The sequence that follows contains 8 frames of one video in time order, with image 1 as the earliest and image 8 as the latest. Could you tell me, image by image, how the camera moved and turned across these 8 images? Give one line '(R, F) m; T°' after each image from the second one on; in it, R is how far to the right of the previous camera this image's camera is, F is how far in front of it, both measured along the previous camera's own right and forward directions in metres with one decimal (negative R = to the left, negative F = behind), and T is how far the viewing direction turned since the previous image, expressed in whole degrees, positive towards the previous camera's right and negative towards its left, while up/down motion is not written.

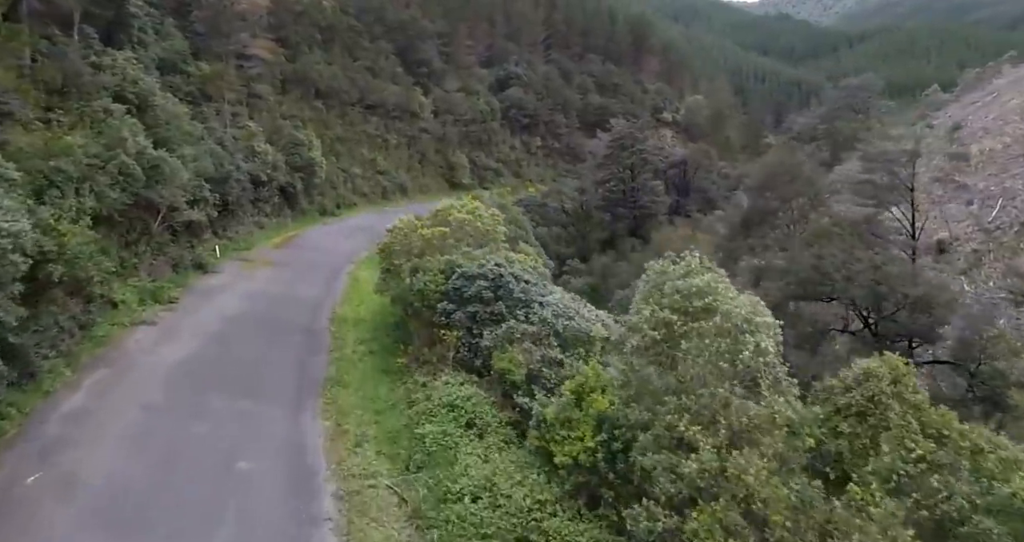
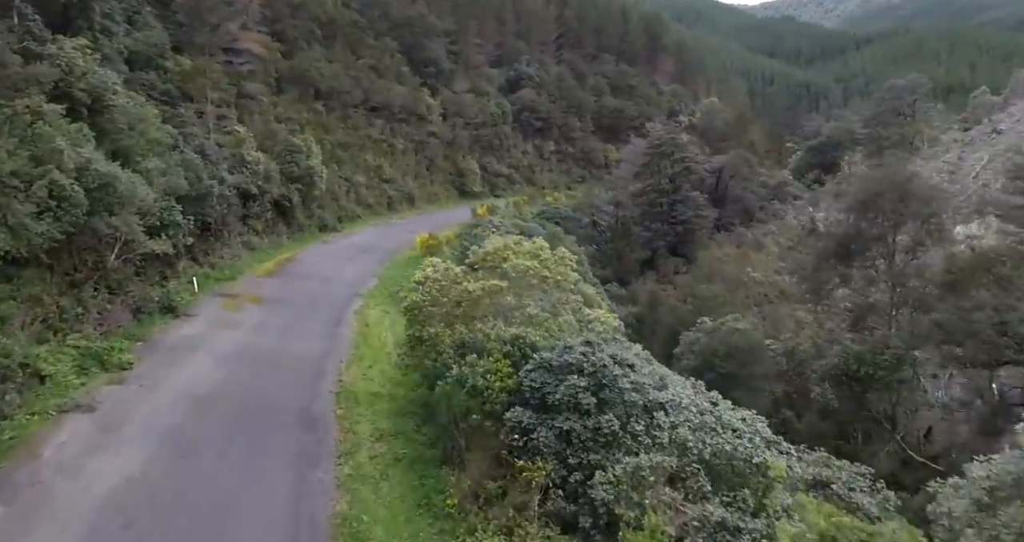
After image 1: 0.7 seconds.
(-0.9, +3.7) m; 0°
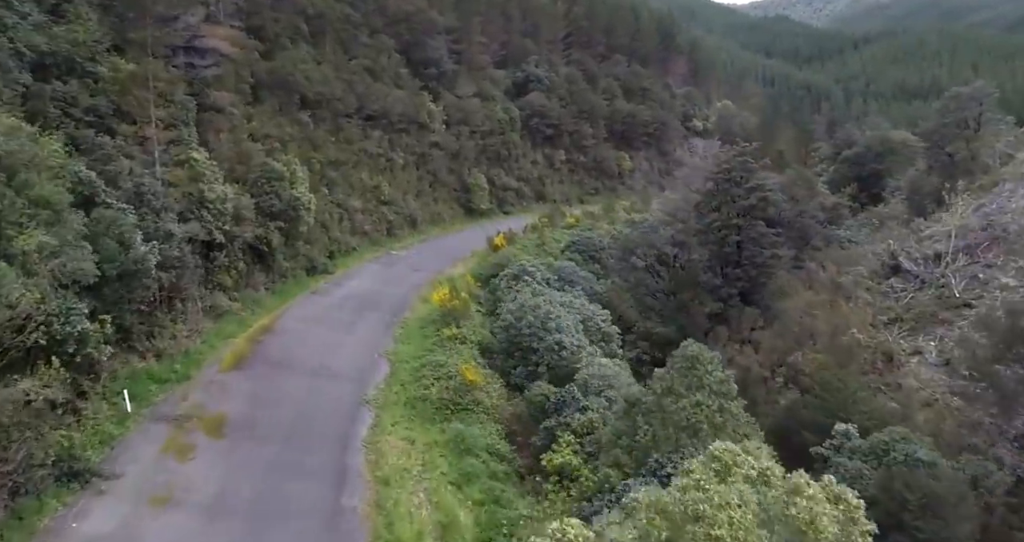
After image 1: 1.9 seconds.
(-1.3, +5.2) m; +1°
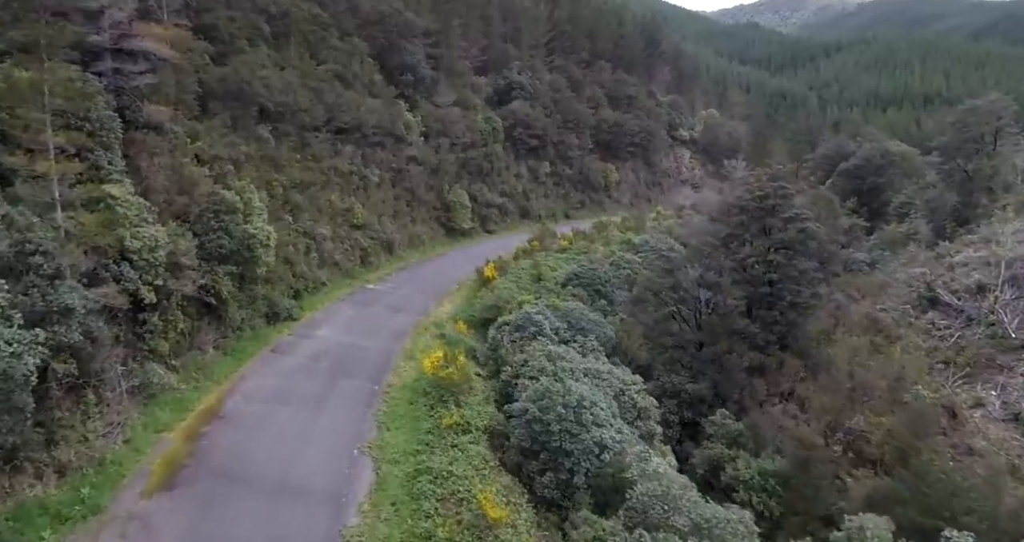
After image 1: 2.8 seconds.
(-0.7, +3.3) m; +2°
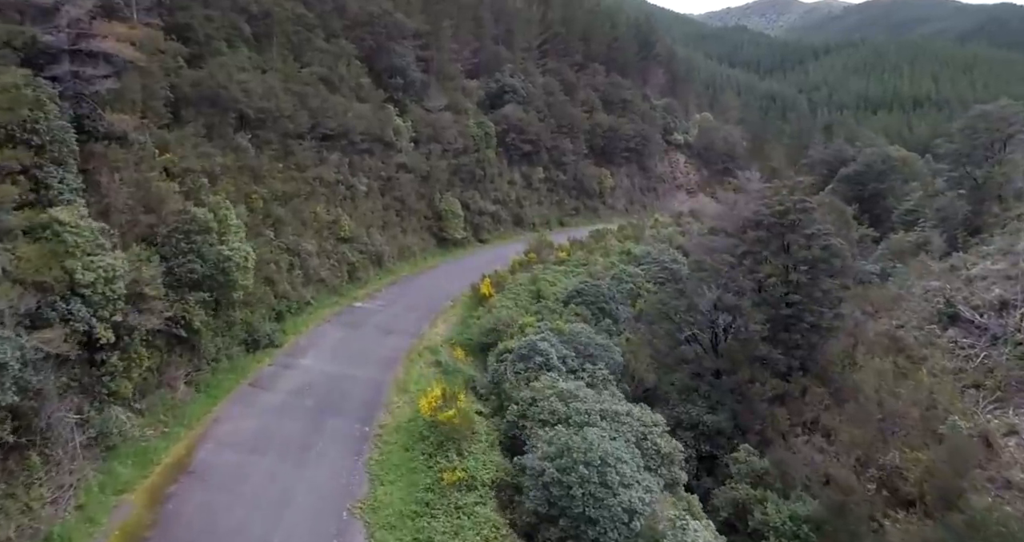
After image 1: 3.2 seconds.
(-0.3, +1.4) m; +1°
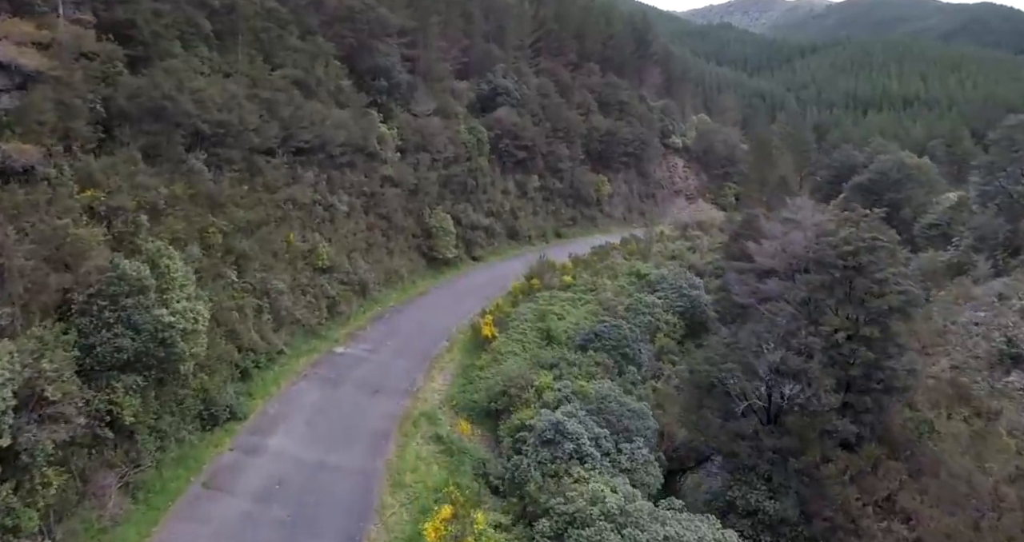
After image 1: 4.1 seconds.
(-0.6, +3.0) m; +1°
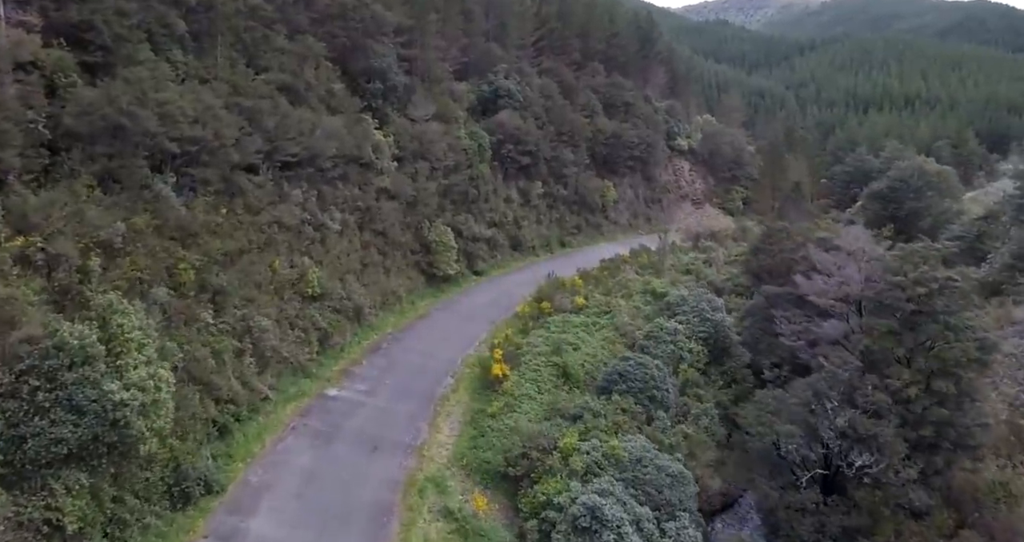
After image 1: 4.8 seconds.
(-0.4, +2.0) m; +1°
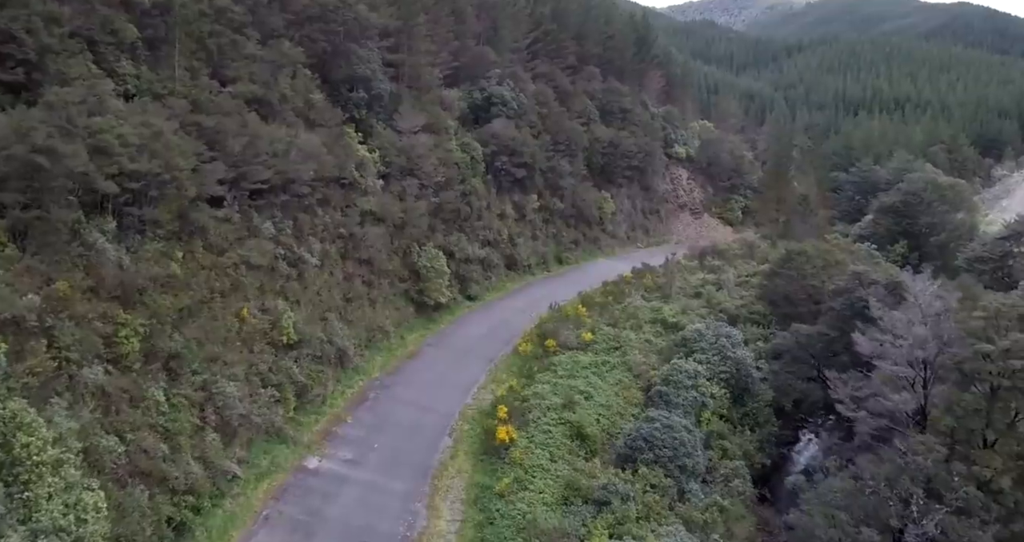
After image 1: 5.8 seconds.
(-0.4, +2.3) m; +1°
